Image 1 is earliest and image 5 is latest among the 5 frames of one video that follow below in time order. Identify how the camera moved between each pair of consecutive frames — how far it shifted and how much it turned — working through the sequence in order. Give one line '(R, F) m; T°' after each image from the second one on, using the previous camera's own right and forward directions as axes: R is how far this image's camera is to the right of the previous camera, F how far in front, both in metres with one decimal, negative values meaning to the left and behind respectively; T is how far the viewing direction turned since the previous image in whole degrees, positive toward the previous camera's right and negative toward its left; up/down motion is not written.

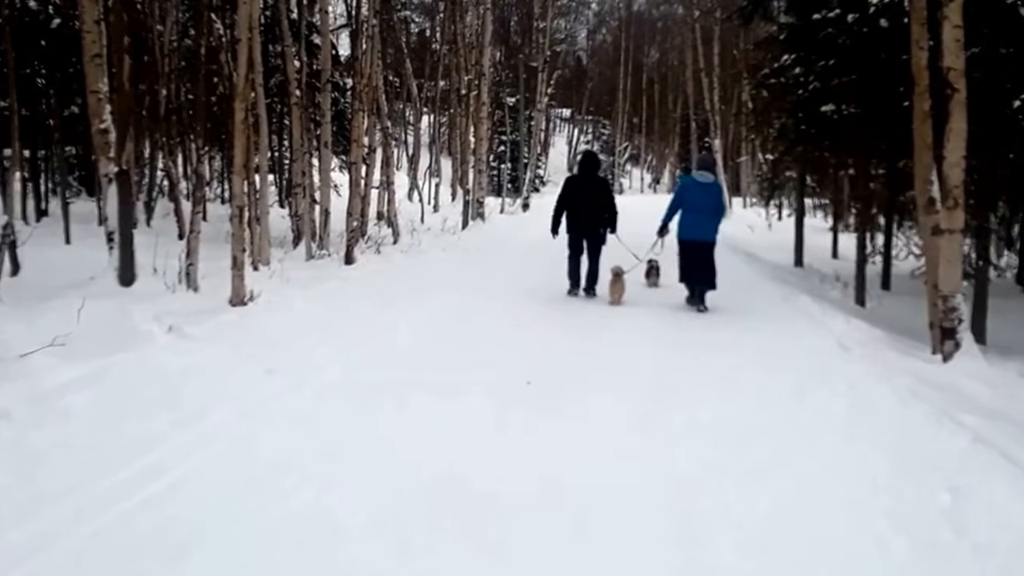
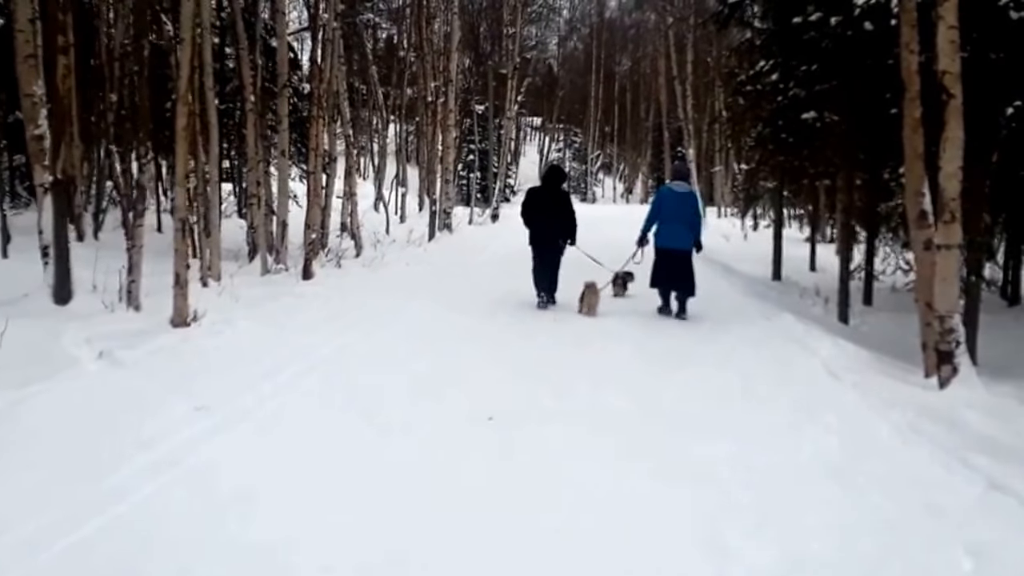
(0.0, +0.7) m; +1°
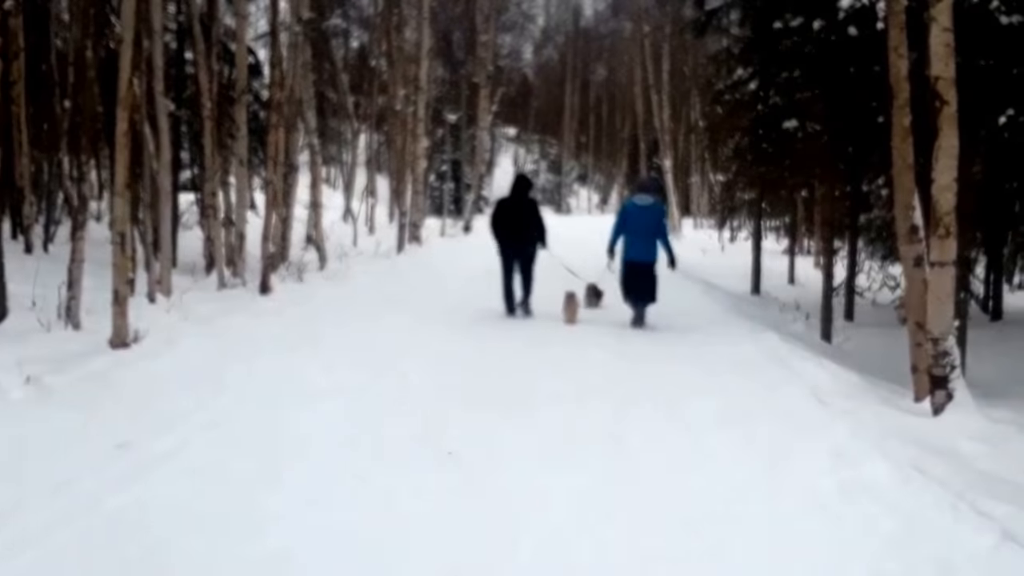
(+0.1, +0.6) m; +1°
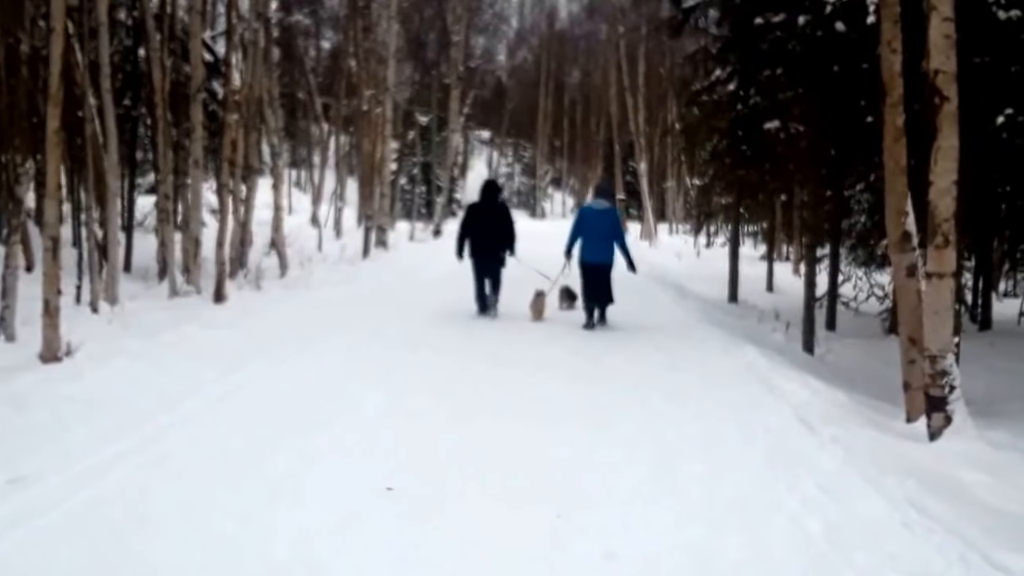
(+0.1, +0.7) m; +1°
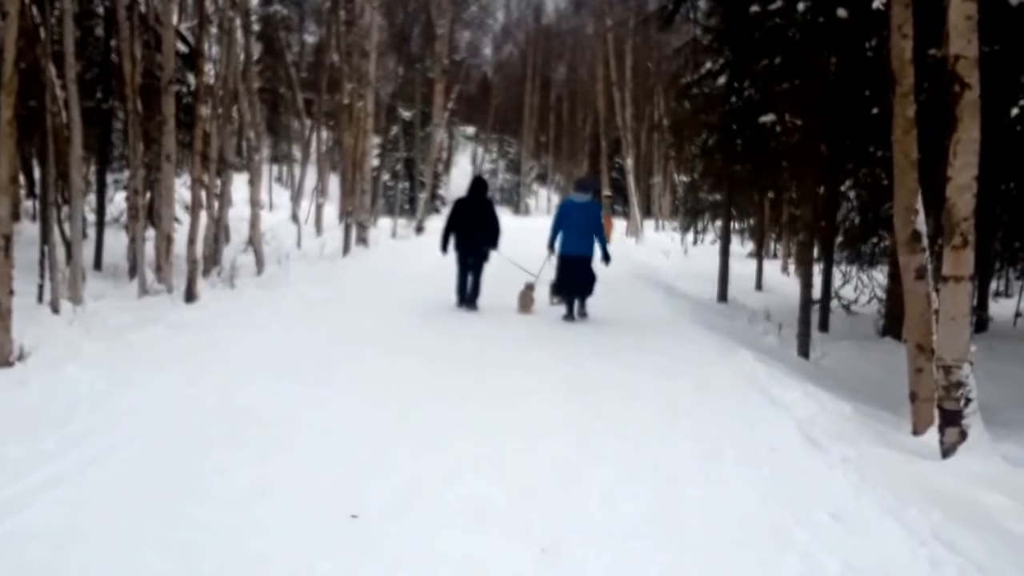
(0.0, +0.6) m; +1°
